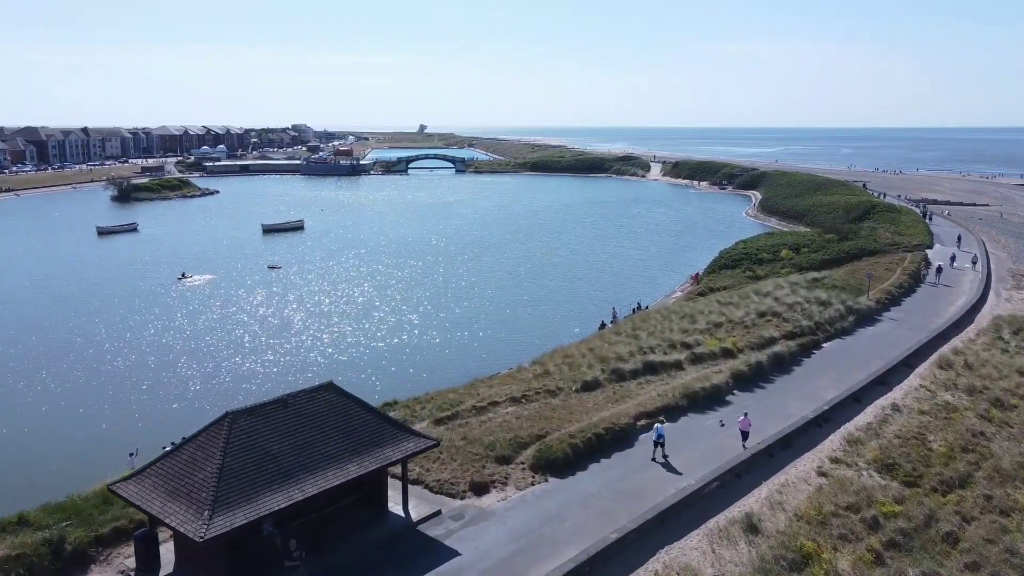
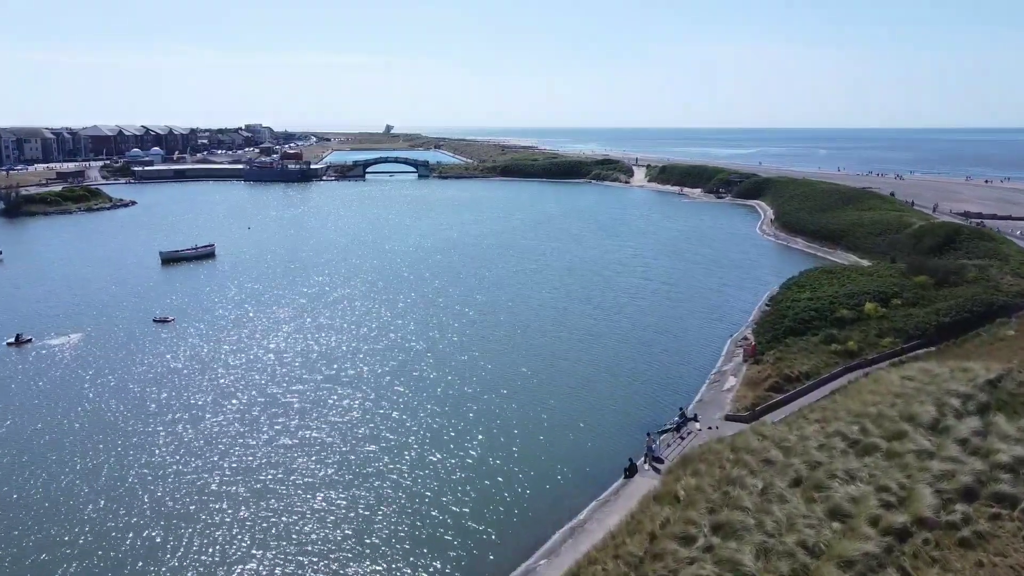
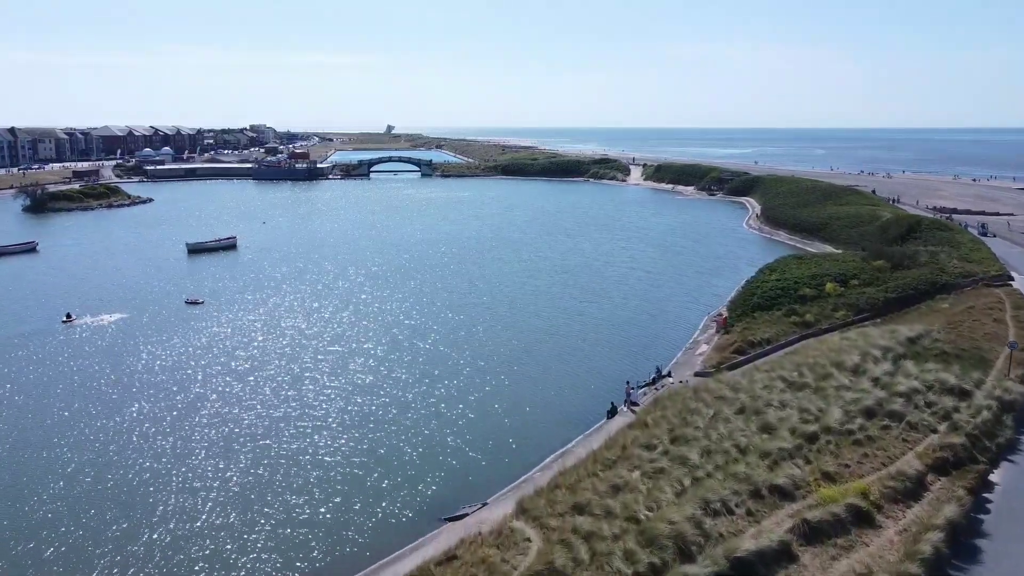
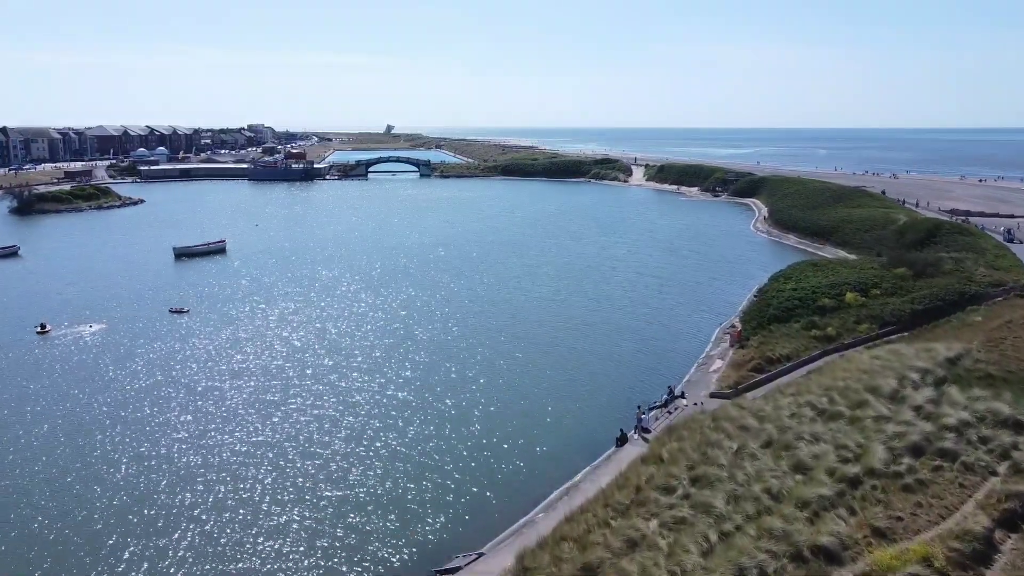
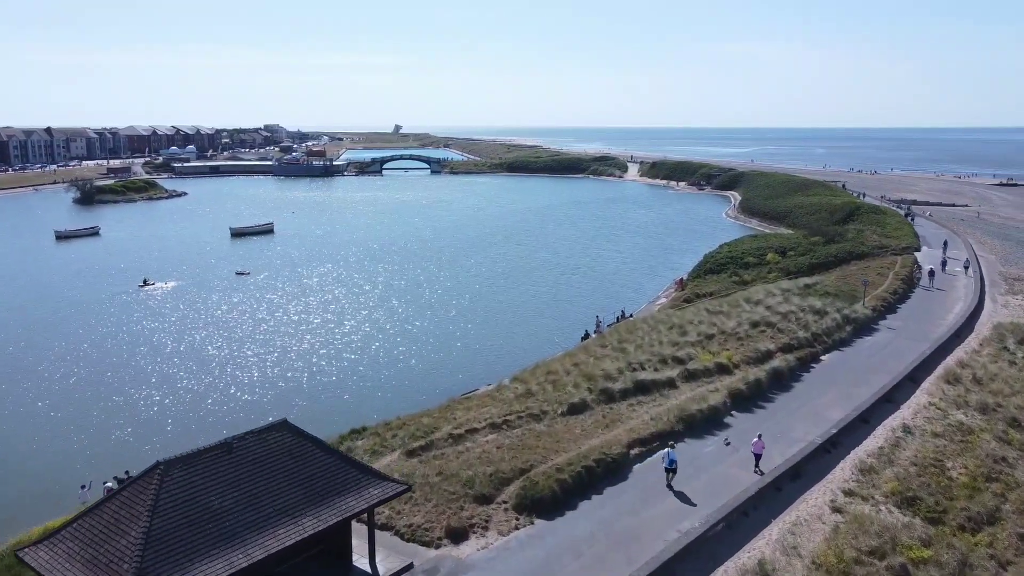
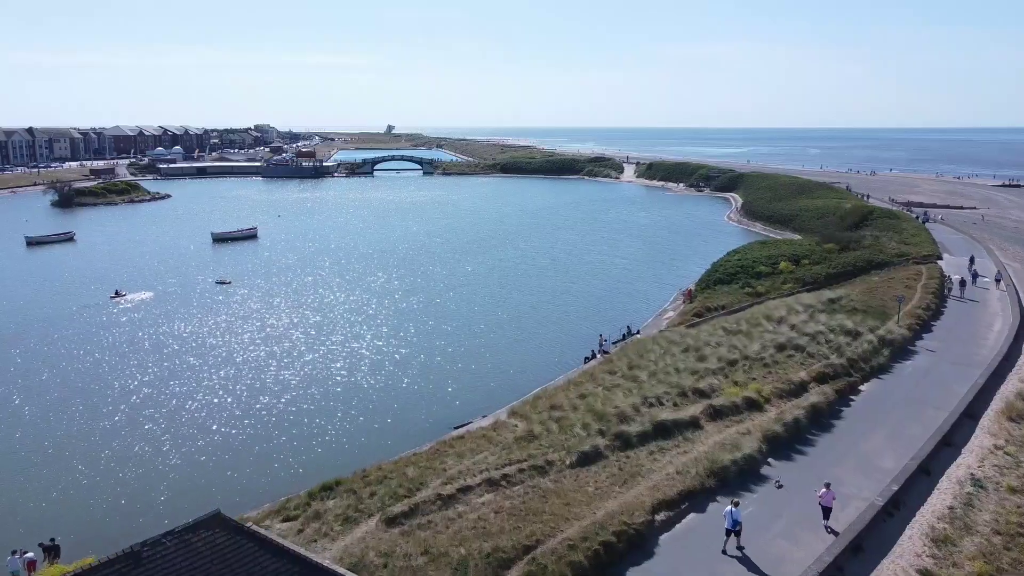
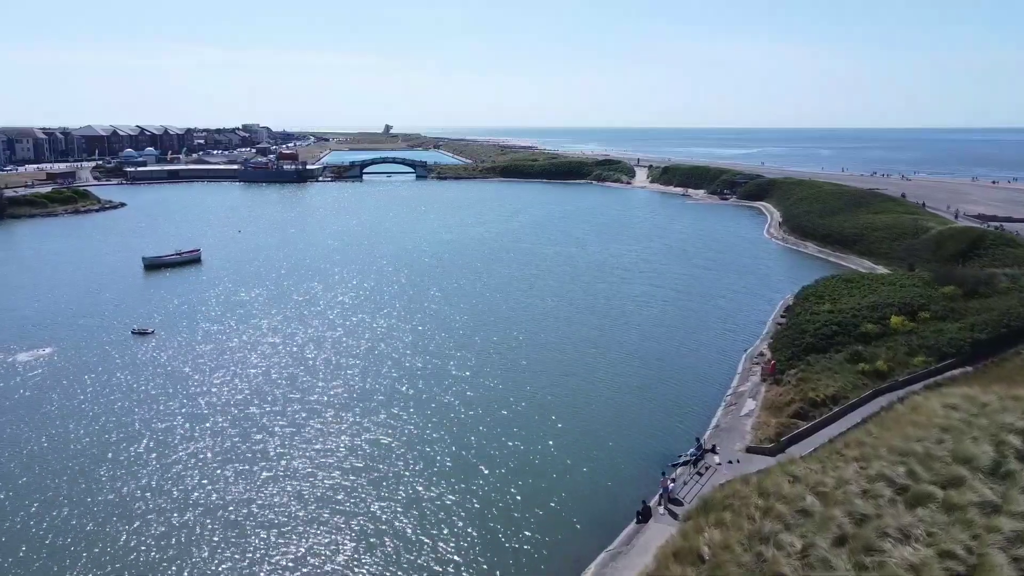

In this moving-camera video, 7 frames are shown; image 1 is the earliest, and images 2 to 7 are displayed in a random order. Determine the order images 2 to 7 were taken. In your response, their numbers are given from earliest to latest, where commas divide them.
5, 6, 3, 4, 2, 7
